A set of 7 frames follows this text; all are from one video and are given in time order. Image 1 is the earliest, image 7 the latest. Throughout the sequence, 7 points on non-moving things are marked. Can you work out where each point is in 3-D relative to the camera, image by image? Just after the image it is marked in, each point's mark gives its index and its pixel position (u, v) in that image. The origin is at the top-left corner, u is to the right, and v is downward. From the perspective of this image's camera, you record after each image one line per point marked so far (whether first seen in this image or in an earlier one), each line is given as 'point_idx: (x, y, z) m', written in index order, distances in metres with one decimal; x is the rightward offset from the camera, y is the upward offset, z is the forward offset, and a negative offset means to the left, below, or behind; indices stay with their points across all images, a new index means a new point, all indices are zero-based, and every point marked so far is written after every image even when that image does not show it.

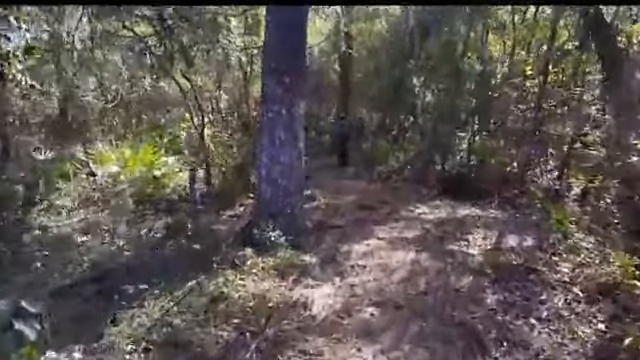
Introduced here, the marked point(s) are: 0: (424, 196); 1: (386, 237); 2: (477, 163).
0: (+2.3, -0.4, +11.3) m
1: (+1.0, -0.9, +7.6) m
2: (+3.7, +0.4, +11.9) m
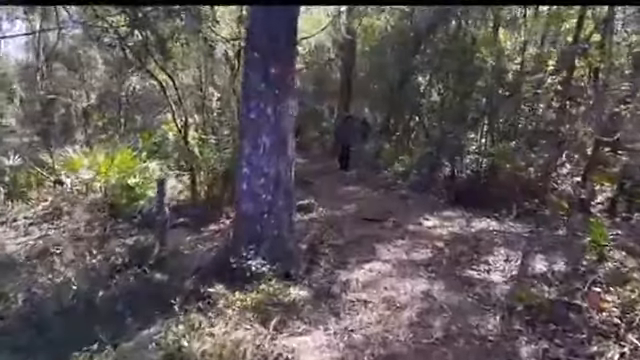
0: (+2.2, -0.5, +10.2) m
1: (+0.9, -1.0, +6.5) m
2: (+3.6, +0.3, +10.8) m
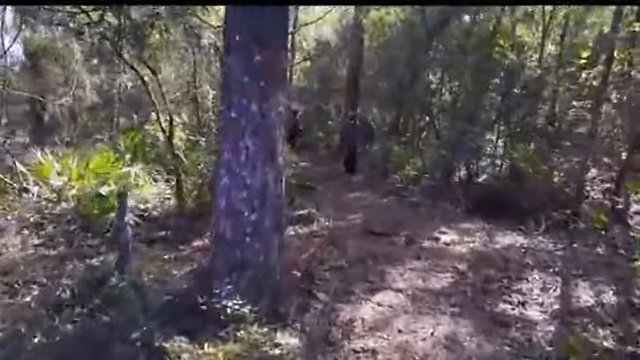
0: (+2.3, -0.7, +9.1) m
1: (+0.9, -1.1, +5.4) m
2: (+3.7, +0.2, +9.7) m
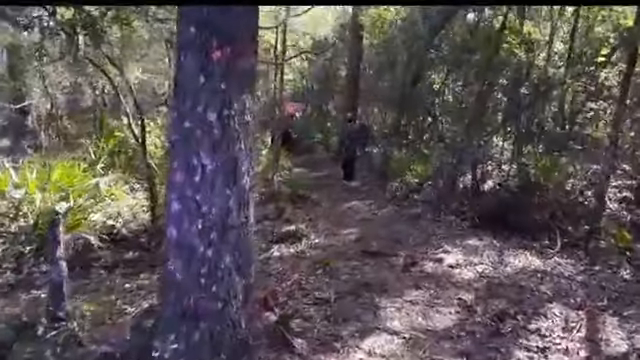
0: (+2.1, -0.9, +8.2) m
1: (+0.7, -1.3, +4.5) m
2: (+3.5, 0.0, +8.8) m
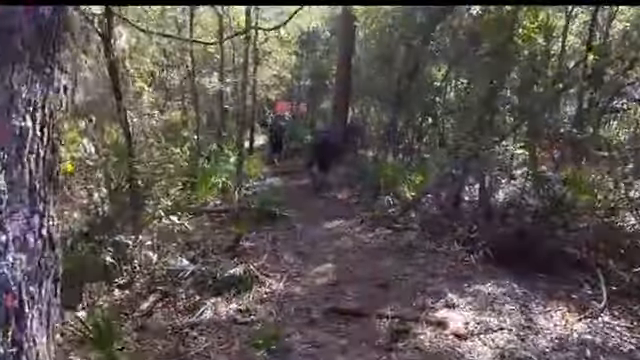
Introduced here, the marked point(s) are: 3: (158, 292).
0: (+1.7, -1.1, +6.2) m
1: (+0.3, -1.6, +2.5) m
2: (+3.1, -0.3, +6.8) m
3: (-1.7, -1.1, +5.1) m
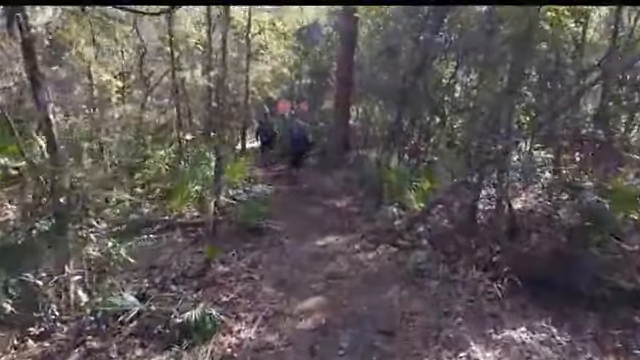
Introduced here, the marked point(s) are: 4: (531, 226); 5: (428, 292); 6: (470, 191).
0: (+1.5, -1.3, +5.0) m
1: (+0.1, -1.7, +1.3) m
2: (+3.0, -0.4, +5.5) m
3: (-1.8, -1.3, +3.9) m
4: (+2.5, -0.6, +5.9) m
5: (+1.1, -1.2, +5.3) m
6: (+1.9, -0.2, +6.2) m
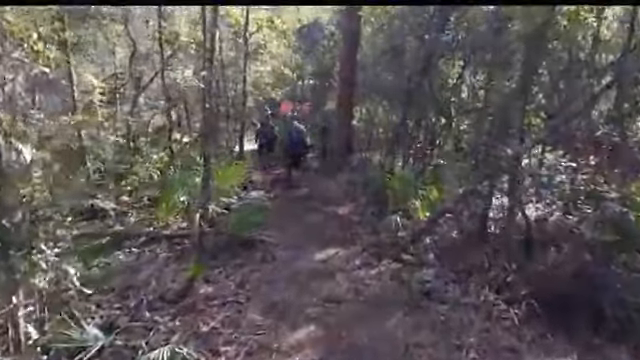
0: (+1.5, -1.4, +4.4) m
1: (0.0, -1.8, +0.7) m
2: (+2.9, -0.5, +4.9) m
3: (-1.9, -1.4, +3.3) m
4: (+2.5, -0.7, +5.2) m
5: (+1.1, -1.3, +4.7) m
6: (+1.8, -0.3, +5.6) m
